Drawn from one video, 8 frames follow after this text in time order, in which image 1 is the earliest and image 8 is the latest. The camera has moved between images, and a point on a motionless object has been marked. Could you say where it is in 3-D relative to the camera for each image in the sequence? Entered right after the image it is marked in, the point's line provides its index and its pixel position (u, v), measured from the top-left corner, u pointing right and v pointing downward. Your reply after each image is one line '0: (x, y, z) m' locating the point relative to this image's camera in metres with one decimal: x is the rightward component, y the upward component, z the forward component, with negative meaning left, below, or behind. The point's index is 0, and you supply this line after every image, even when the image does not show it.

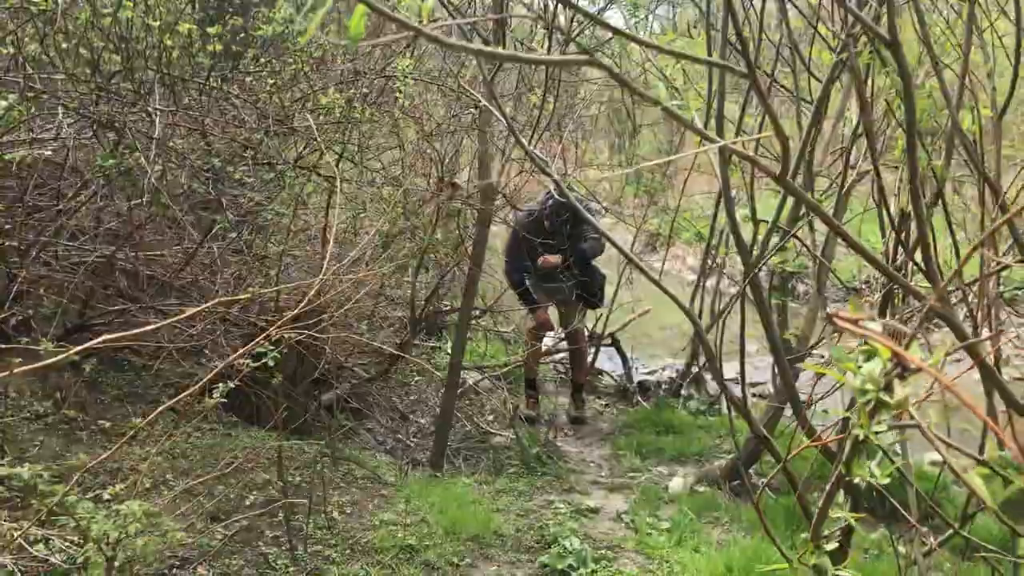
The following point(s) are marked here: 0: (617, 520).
0: (+0.4, -1.0, +4.2) m
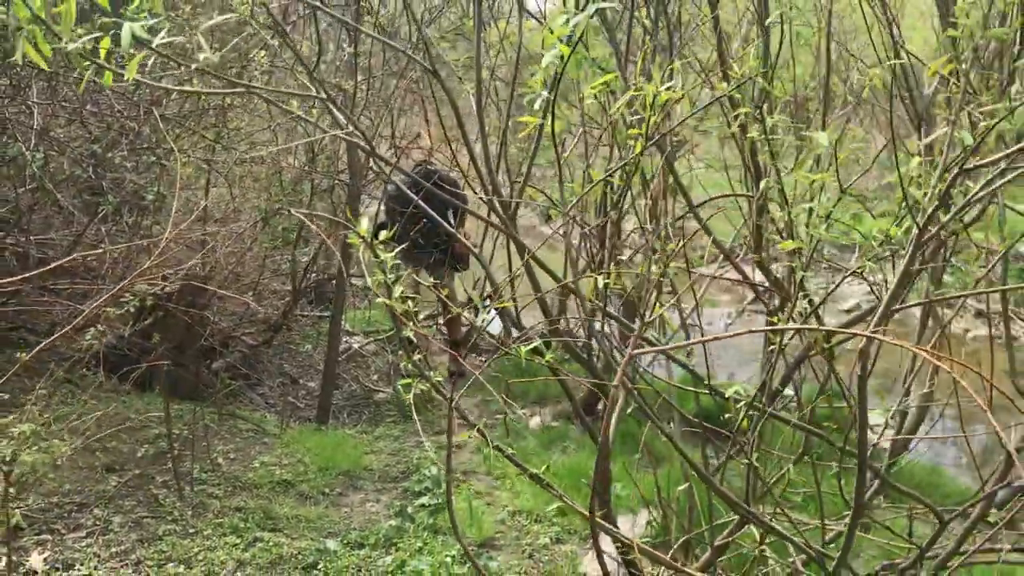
0: (-0.2, -0.8, +4.8) m
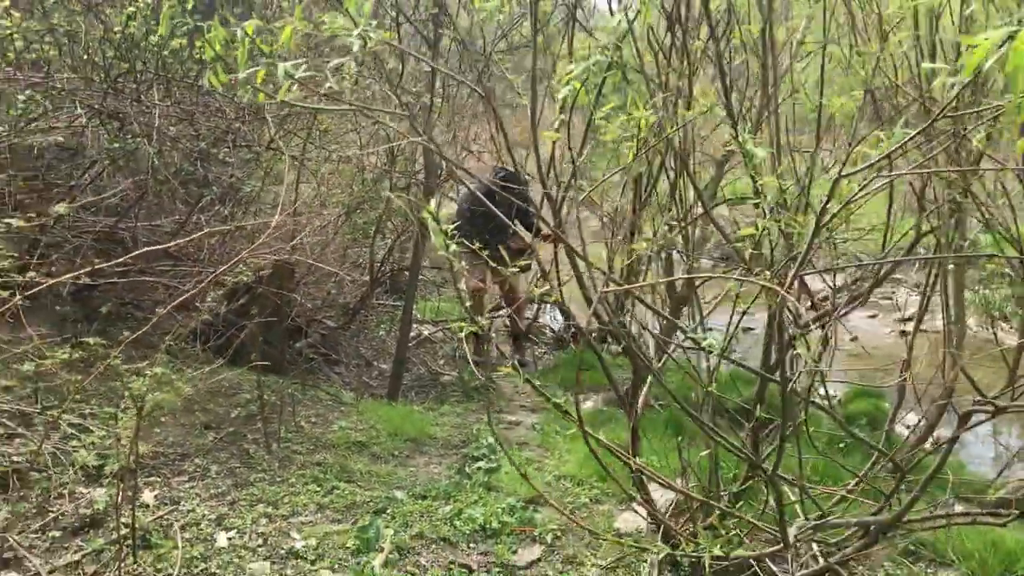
0: (+0.1, -0.8, +5.2) m
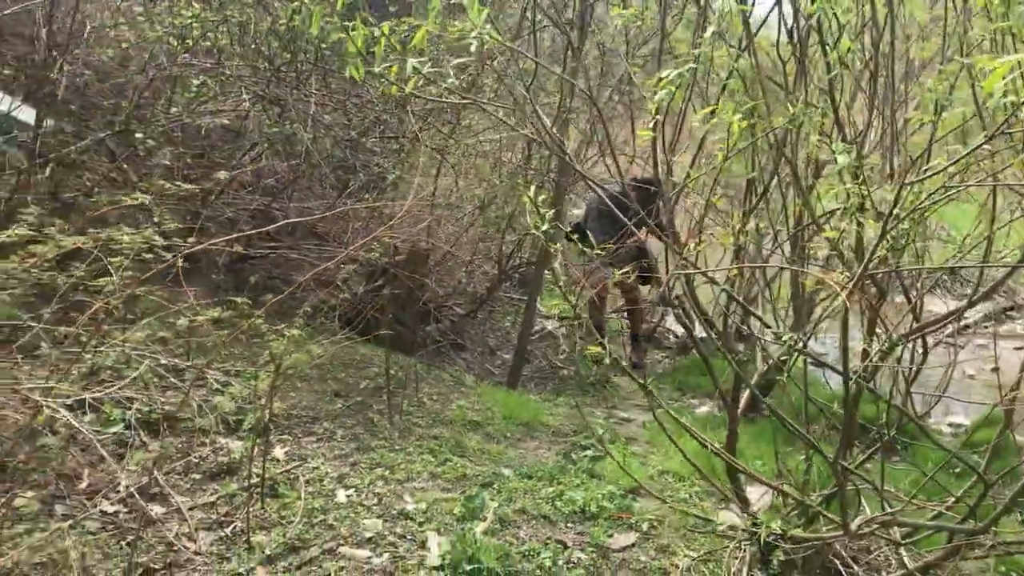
0: (+0.7, -0.8, +5.4) m
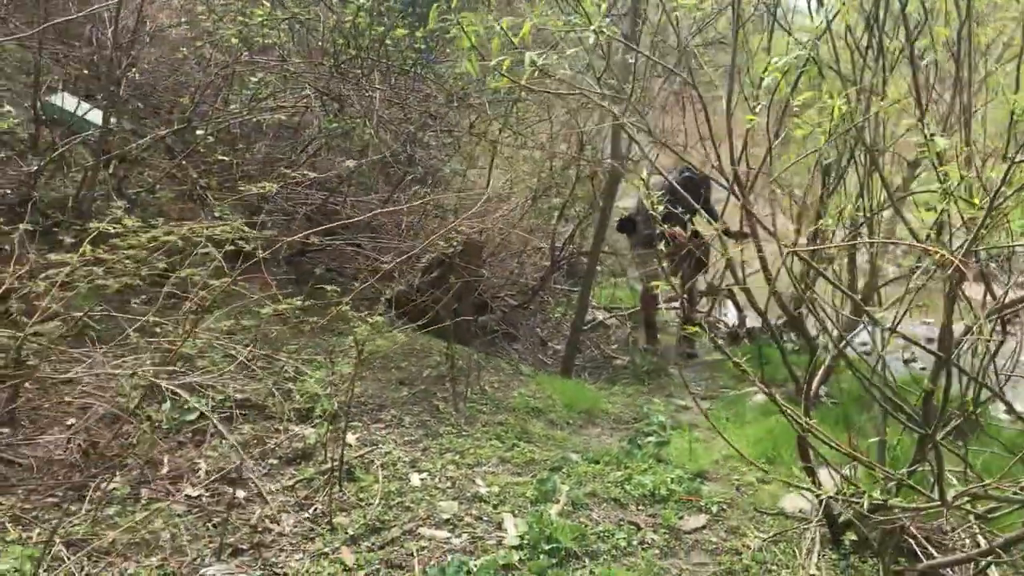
0: (+1.0, -0.7, +5.4) m
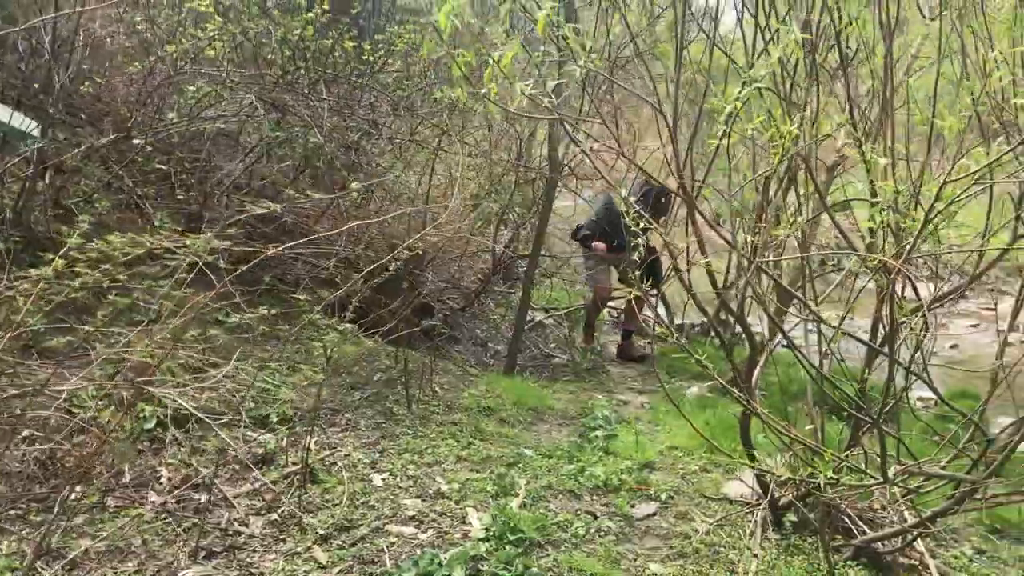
0: (+0.7, -0.7, +5.7) m
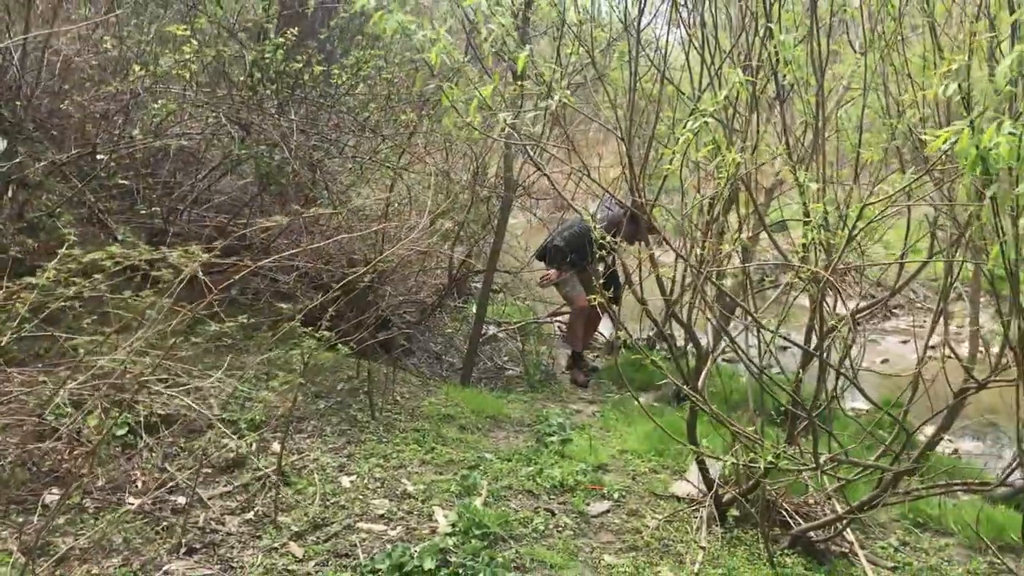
0: (+0.5, -0.8, +6.0) m
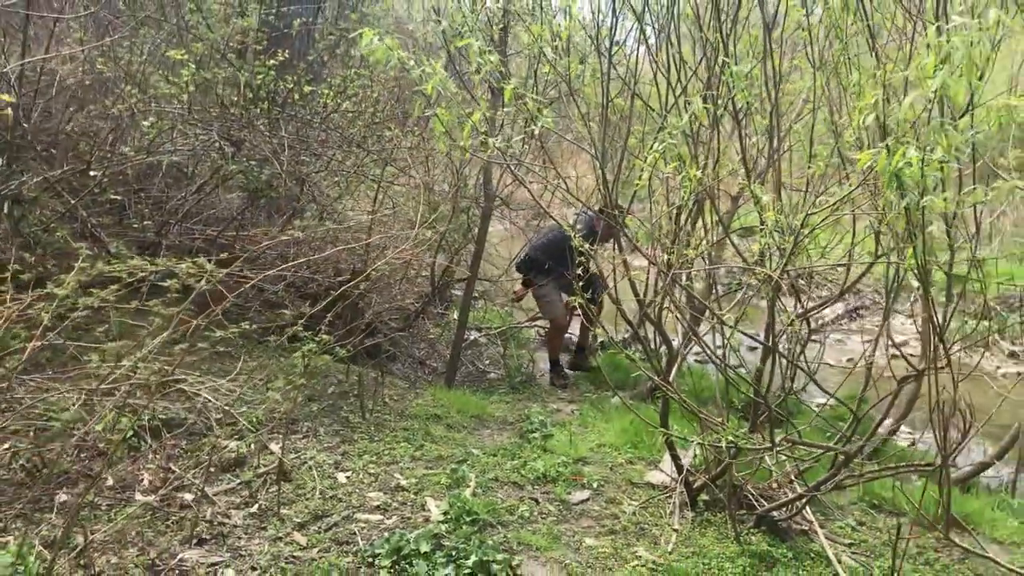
0: (+0.4, -0.8, +6.3) m
